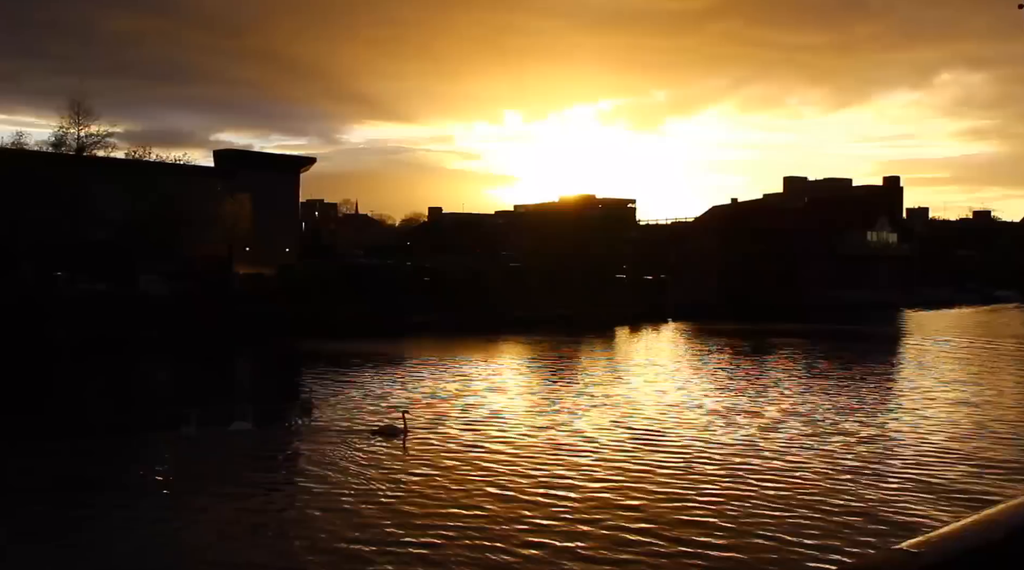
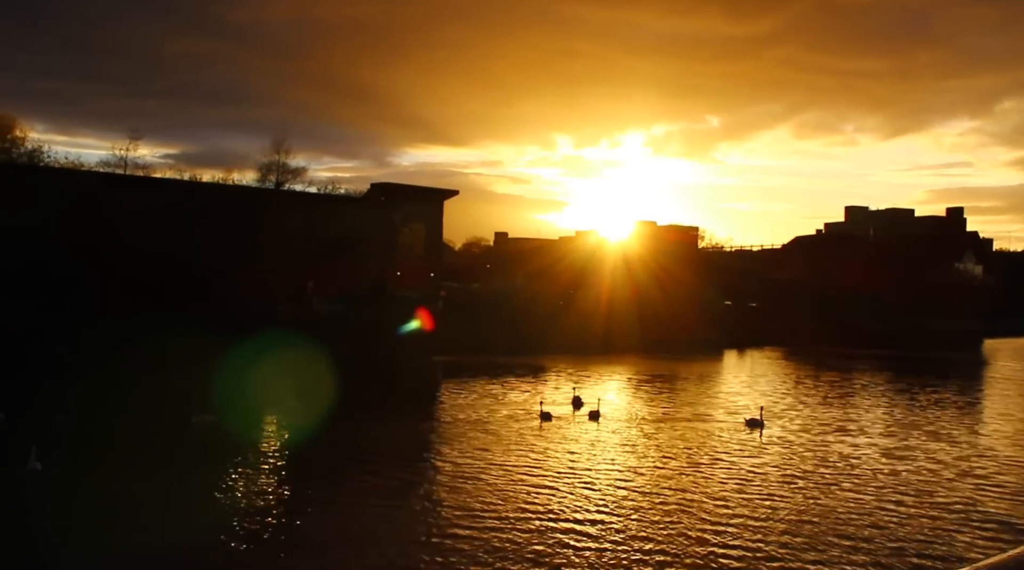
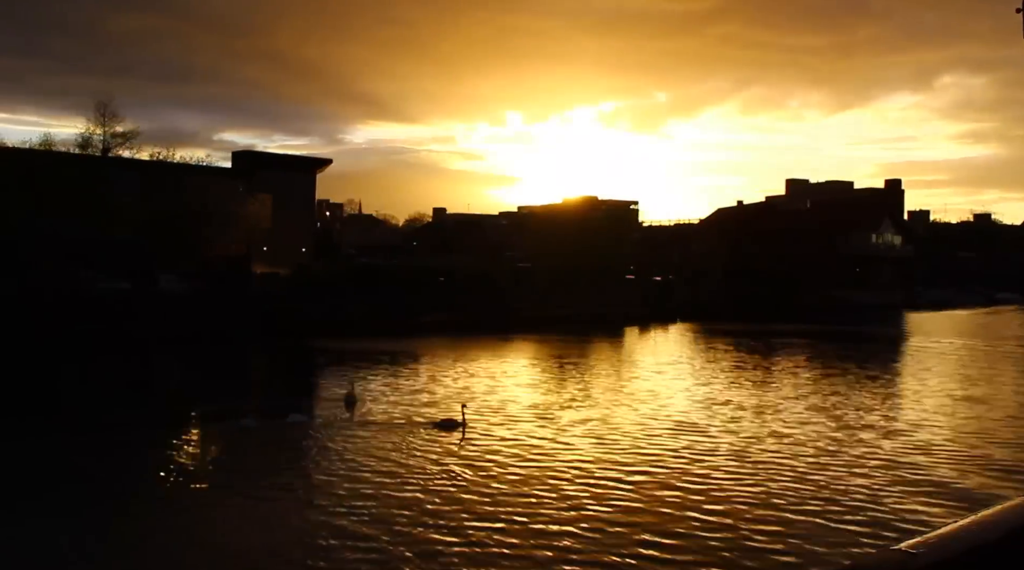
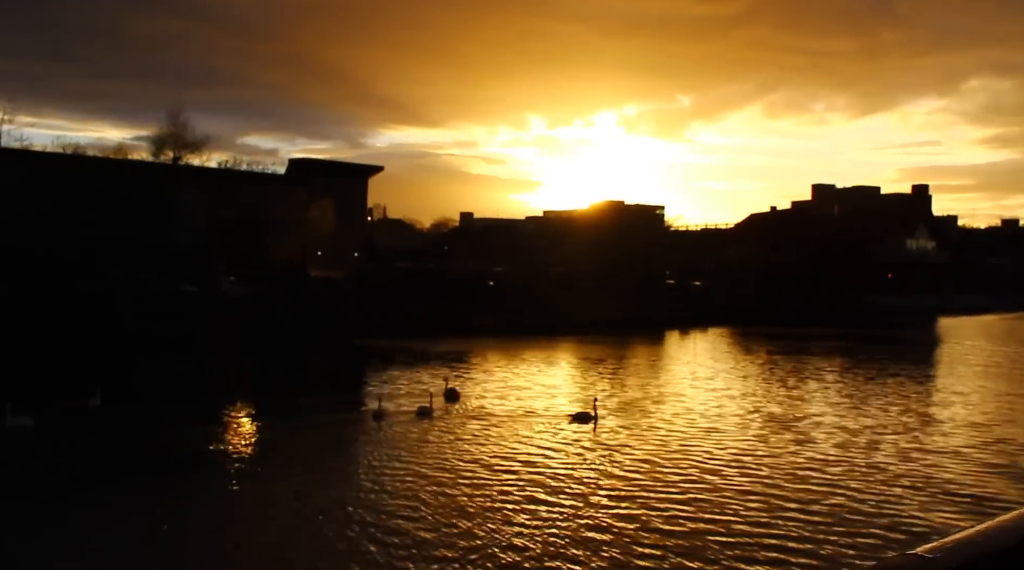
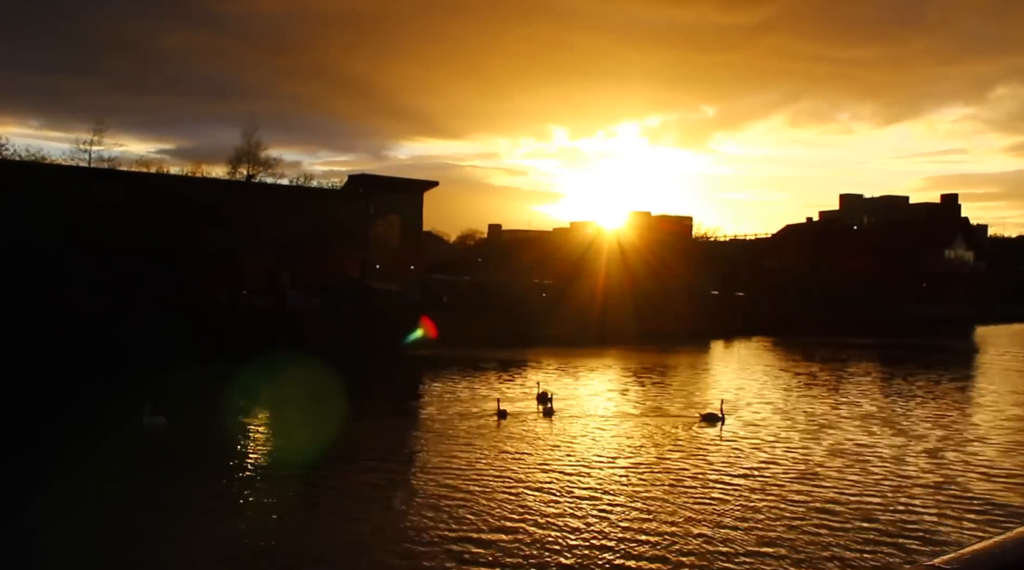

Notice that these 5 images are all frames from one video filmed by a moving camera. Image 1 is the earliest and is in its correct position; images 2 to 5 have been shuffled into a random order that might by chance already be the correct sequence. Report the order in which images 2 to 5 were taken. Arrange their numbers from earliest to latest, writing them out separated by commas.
3, 4, 5, 2
